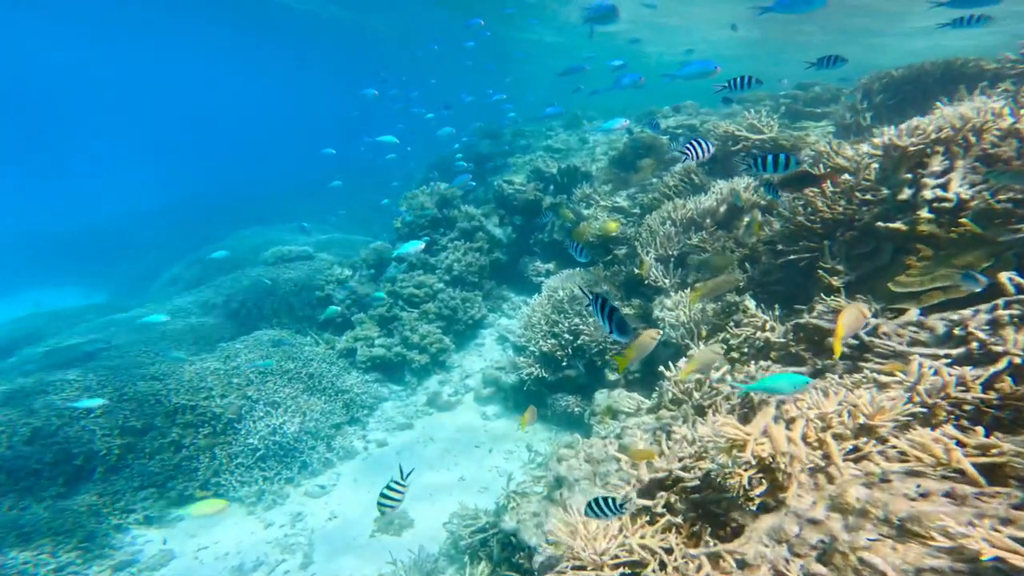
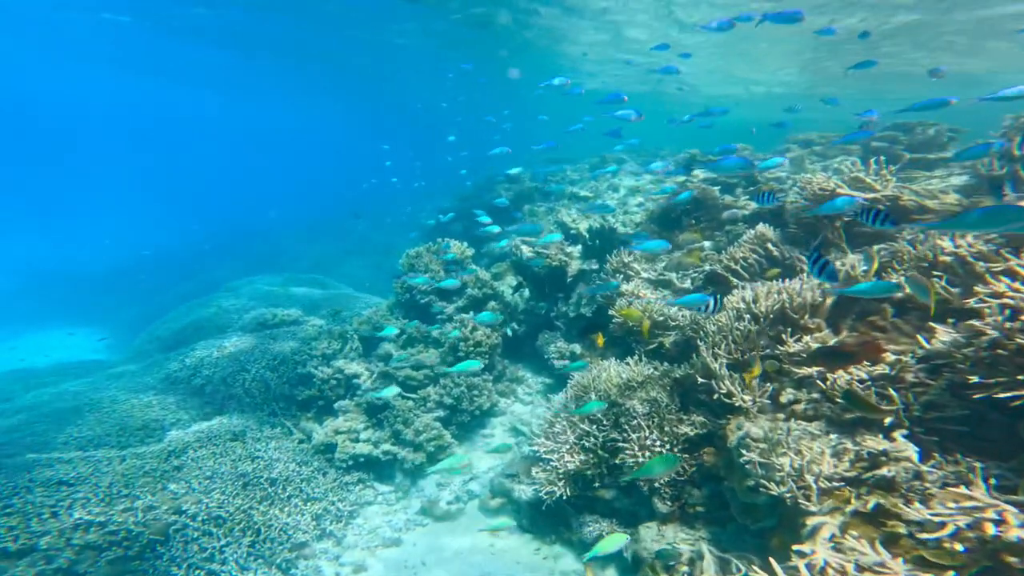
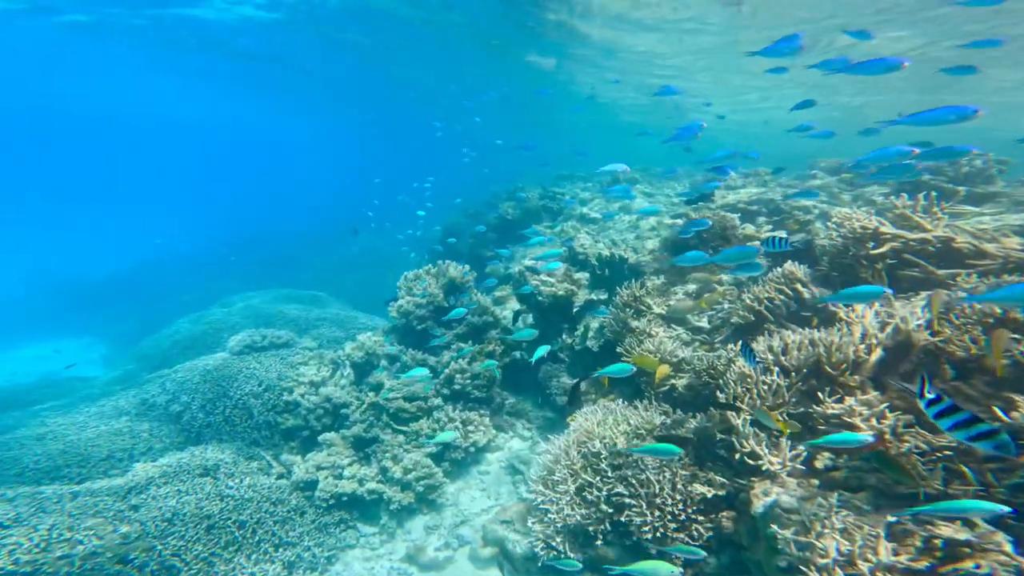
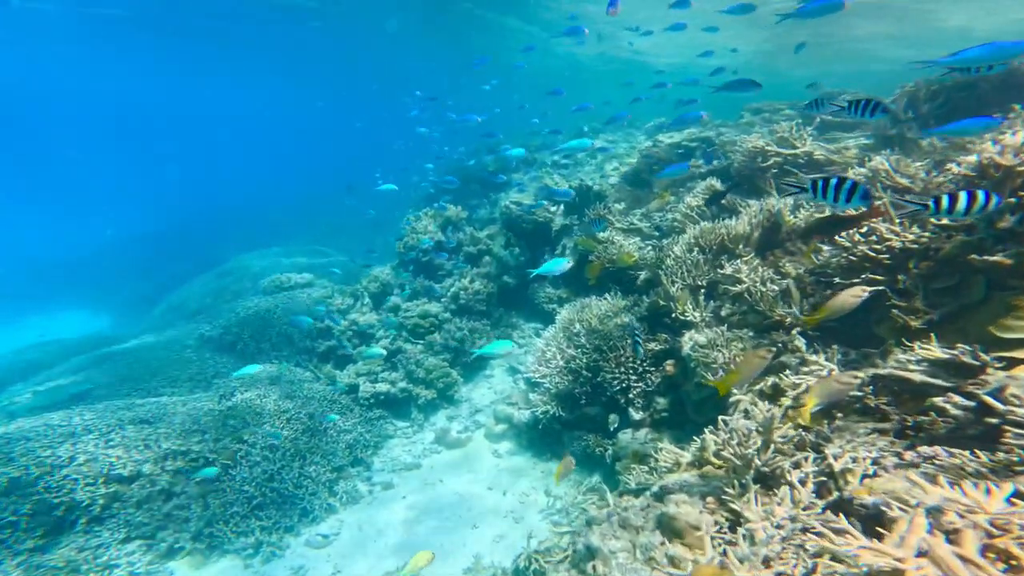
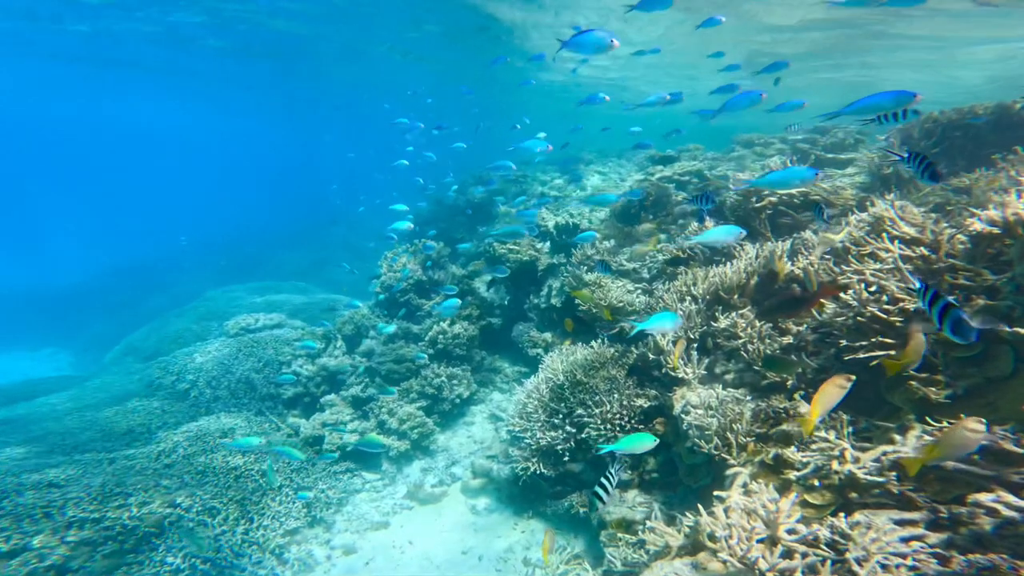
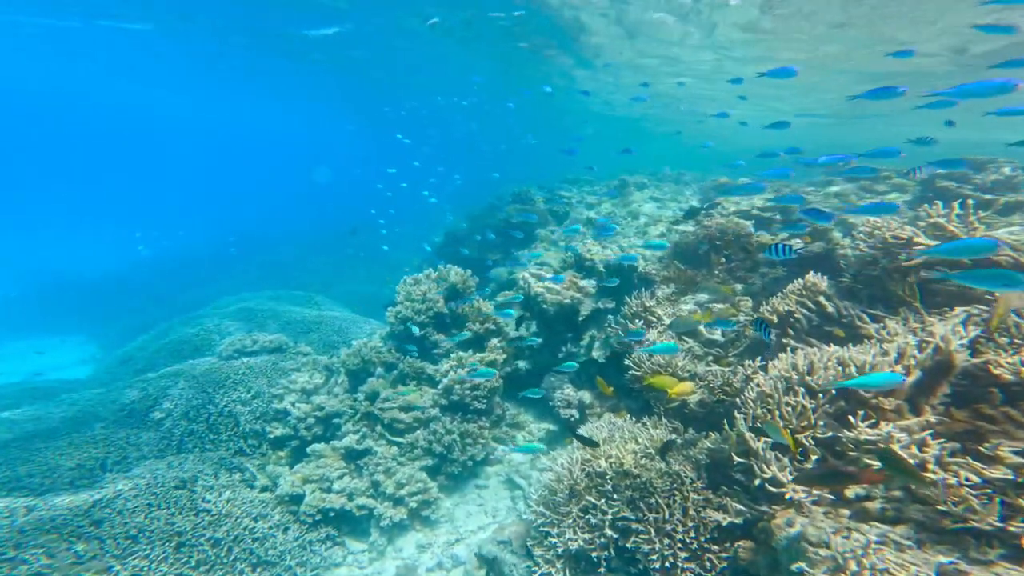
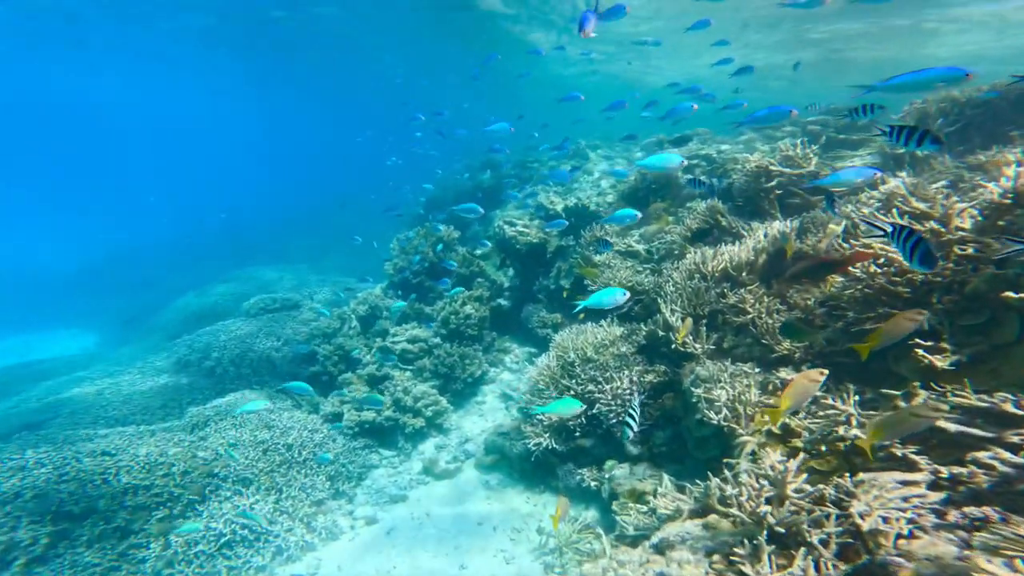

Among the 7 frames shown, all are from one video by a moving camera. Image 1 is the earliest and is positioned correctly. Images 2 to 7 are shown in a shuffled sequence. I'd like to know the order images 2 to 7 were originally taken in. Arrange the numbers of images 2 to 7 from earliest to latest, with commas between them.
4, 7, 5, 2, 3, 6
